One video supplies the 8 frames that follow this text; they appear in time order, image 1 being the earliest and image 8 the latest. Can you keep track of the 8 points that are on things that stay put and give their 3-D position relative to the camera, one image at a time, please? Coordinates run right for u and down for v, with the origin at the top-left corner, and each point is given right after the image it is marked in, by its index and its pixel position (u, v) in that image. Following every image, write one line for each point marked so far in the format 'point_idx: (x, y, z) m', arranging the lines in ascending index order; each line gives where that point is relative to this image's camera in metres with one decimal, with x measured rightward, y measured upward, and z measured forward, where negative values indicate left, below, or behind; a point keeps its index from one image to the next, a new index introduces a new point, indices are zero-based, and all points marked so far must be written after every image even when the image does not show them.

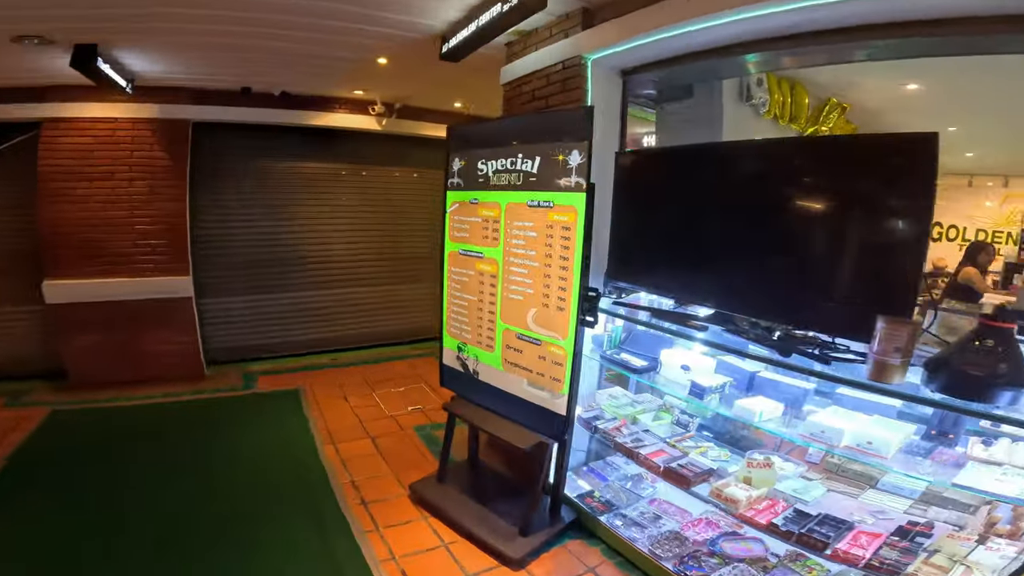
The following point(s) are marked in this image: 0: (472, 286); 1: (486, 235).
0: (-0.2, 0.0, +1.7) m
1: (-0.1, +0.2, +1.6) m
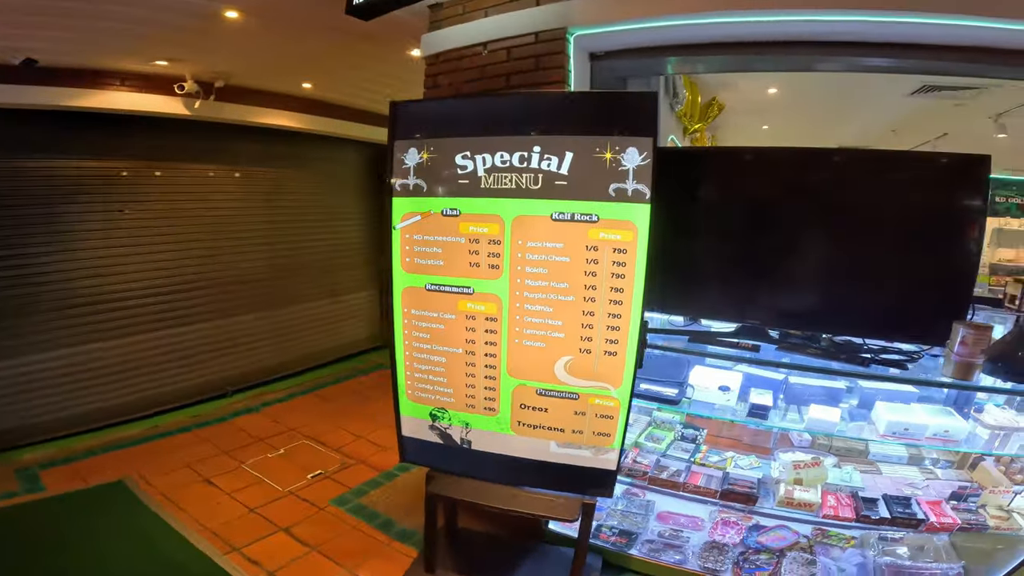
0: (-0.2, -0.1, +1.2) m
1: (-0.1, +0.1, +1.1) m
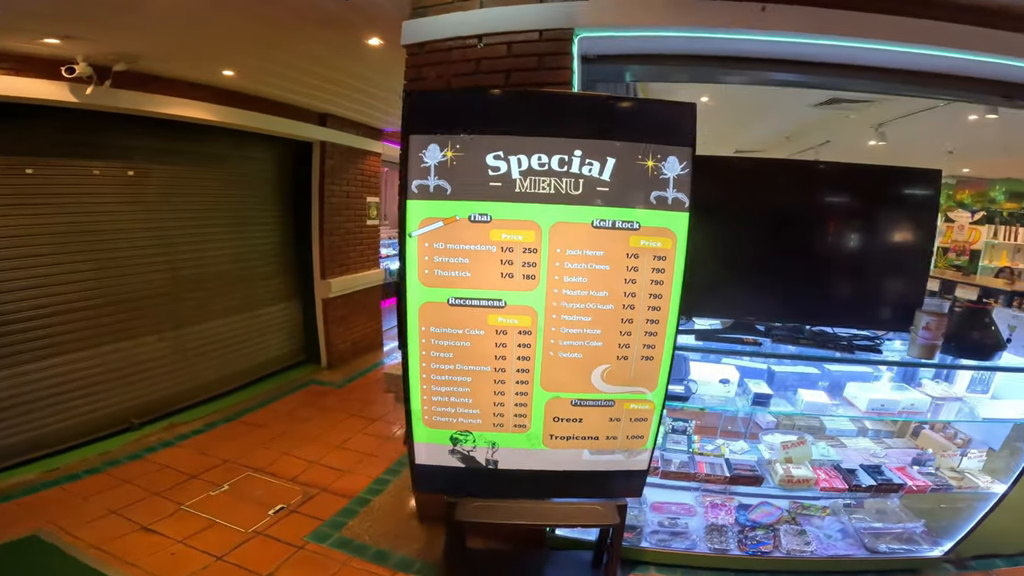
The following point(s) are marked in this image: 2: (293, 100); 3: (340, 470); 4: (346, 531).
0: (-0.1, -0.2, +1.1) m
1: (0.0, 0.0, +1.0) m
2: (-2.1, +1.8, +3.8) m
3: (-1.2, -1.2, +2.7) m
4: (-0.9, -1.3, +2.1) m
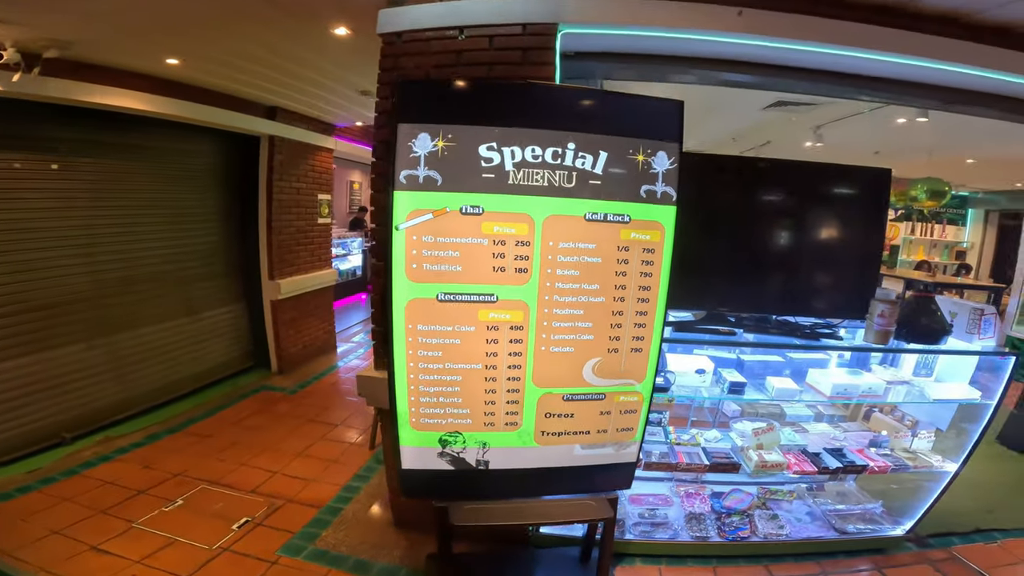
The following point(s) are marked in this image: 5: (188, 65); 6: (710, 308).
0: (-0.1, -0.2, +1.1) m
1: (0.0, +0.1, +1.0) m
2: (-2.4, +1.7, +3.6) m
3: (-1.3, -1.3, +2.6) m
4: (-1.0, -1.3, +2.0) m
5: (-2.3, +1.6, +2.9) m
6: (+0.9, -0.1, +1.8) m
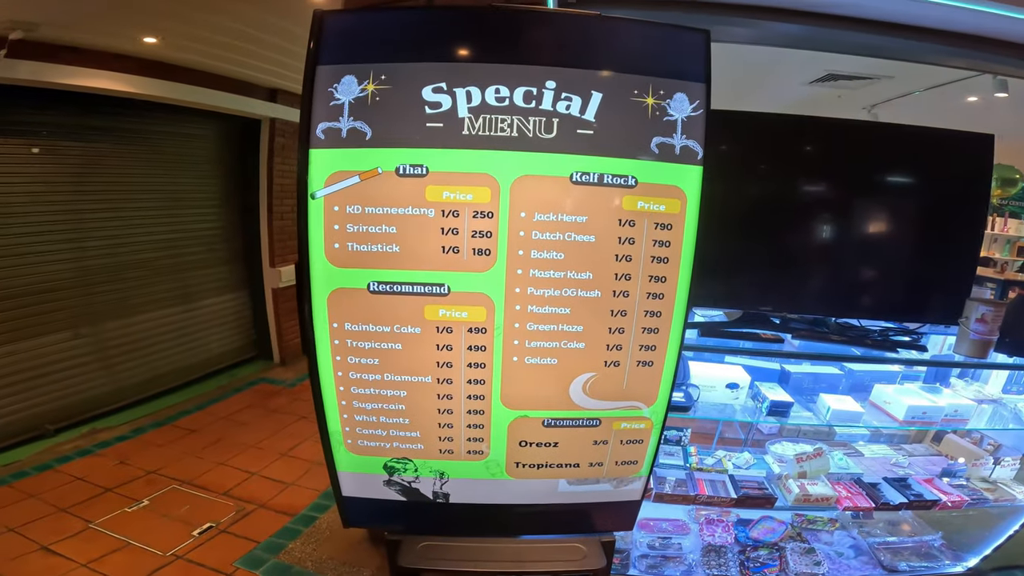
0: (-0.2, -0.1, +0.8) m
1: (-0.1, +0.1, +0.7) m
2: (-2.3, +1.9, +3.4) m
3: (-1.4, -1.2, +2.4) m
4: (-1.0, -1.2, +1.8) m
5: (-2.3, +1.7, +2.7) m
6: (+0.8, -0.1, +1.4) m
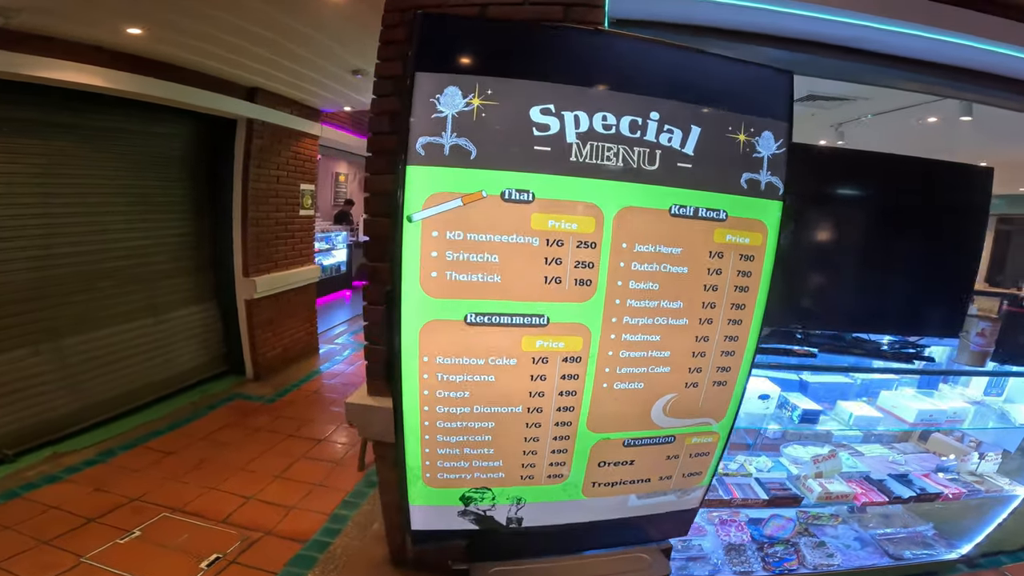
0: (0.0, -0.2, +0.8) m
1: (+0.1, 0.0, +0.7) m
2: (-2.4, +1.8, +3.2) m
3: (-1.3, -1.3, +2.3) m
4: (-0.9, -1.3, +1.7) m
5: (-2.3, +1.6, +2.5) m
6: (+0.9, -0.1, +1.5) m
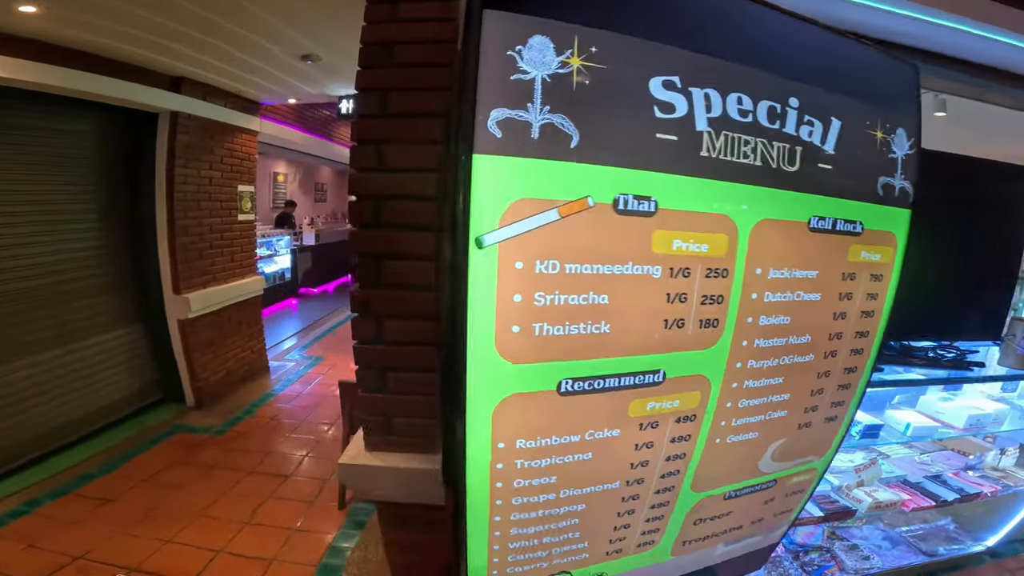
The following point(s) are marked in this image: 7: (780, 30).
0: (+0.2, -0.3, +0.6) m
1: (+0.2, 0.0, +0.6) m
2: (-2.5, +1.6, +2.7) m
3: (-1.2, -1.4, +2.0) m
4: (-0.8, -1.4, +1.5) m
5: (-2.4, +1.4, +2.0) m
6: (+1.0, -0.1, +1.4) m
7: (+0.4, +0.4, +0.6) m
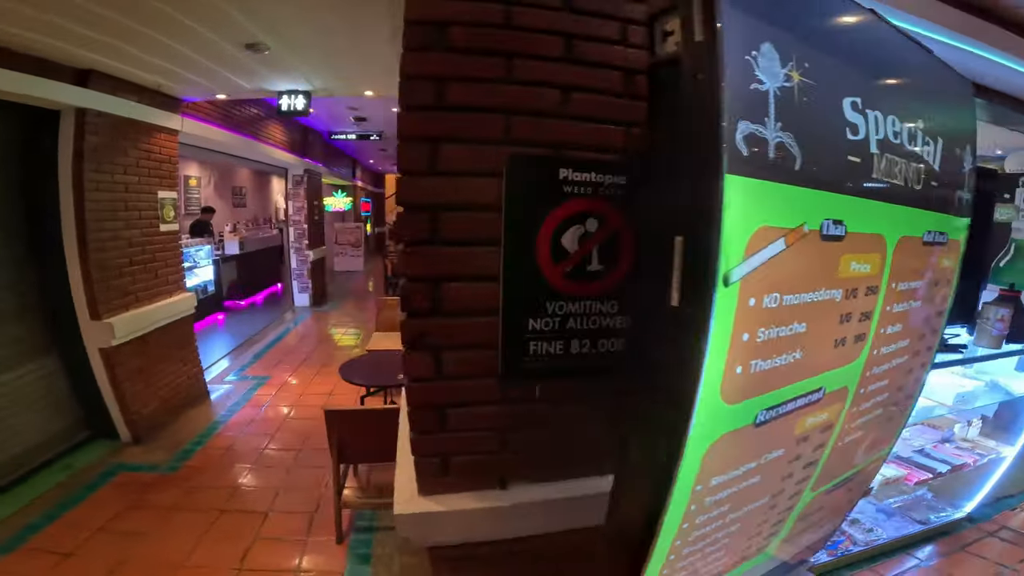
0: (+0.4, -0.3, +0.6) m
1: (+0.5, -0.1, +0.6) m
2: (-2.7, +1.4, +2.3) m
3: (-1.1, -1.5, +1.8) m
4: (-0.6, -1.5, +1.3) m
5: (-2.4, +1.2, +1.6) m
6: (+1.1, -0.1, +1.6) m
7: (+0.6, +0.4, +0.6) m
